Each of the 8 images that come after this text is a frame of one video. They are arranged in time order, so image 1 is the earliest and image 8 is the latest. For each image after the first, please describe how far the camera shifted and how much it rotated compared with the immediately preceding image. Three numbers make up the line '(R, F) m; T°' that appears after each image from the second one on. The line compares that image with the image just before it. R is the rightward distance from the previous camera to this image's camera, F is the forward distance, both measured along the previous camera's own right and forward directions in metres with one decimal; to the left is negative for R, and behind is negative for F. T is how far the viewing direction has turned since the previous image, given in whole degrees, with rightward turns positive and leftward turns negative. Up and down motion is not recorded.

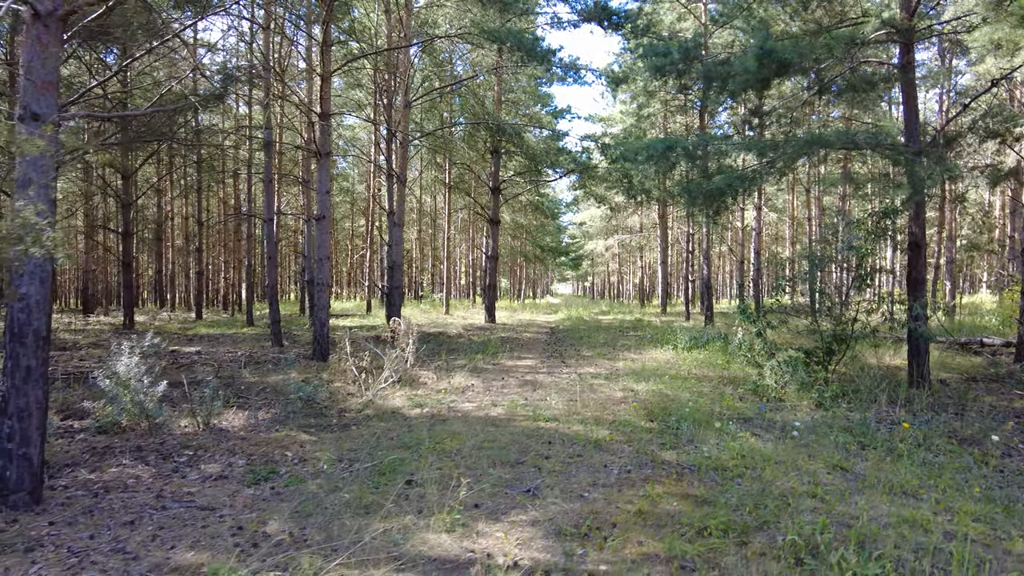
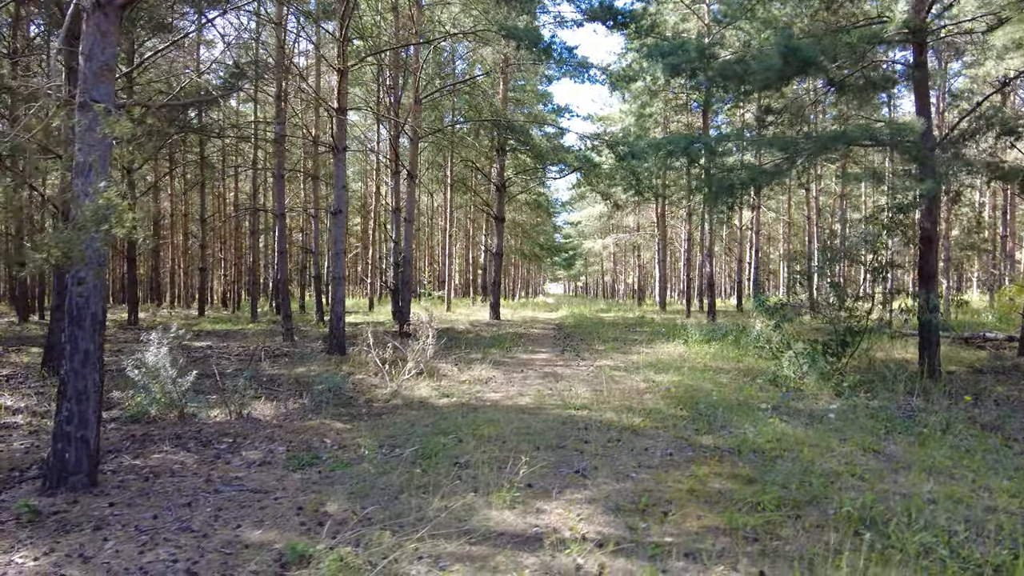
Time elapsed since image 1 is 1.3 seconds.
(-0.4, -0.1) m; +1°
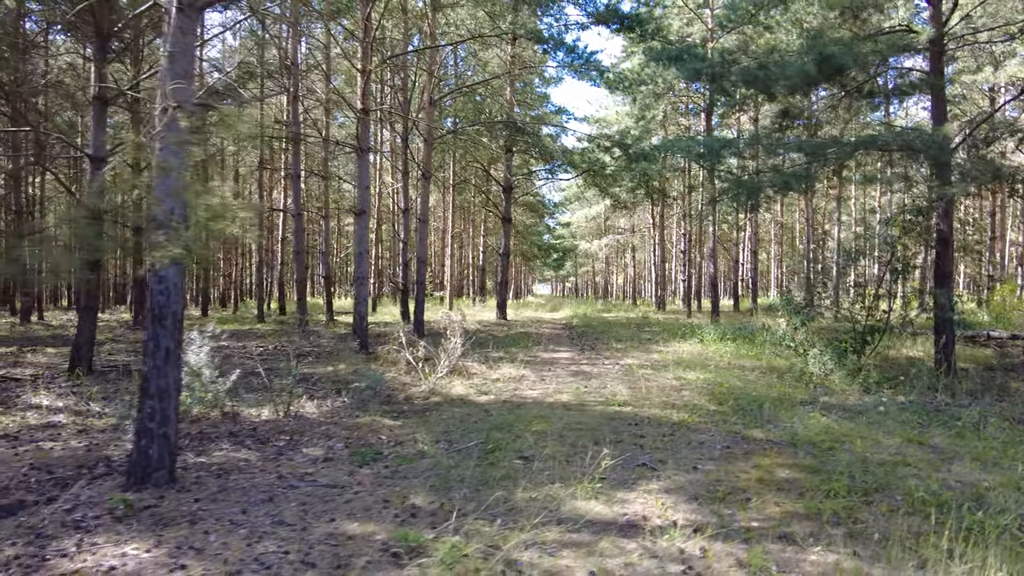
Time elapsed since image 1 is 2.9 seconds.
(-0.6, -0.1) m; +2°
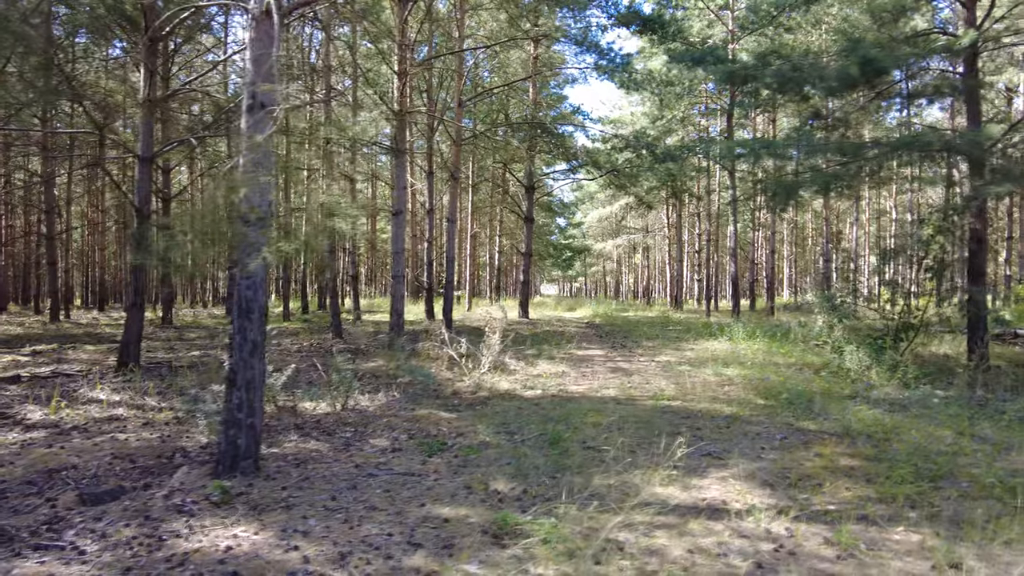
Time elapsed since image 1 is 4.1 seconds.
(-0.5, -0.2) m; 0°
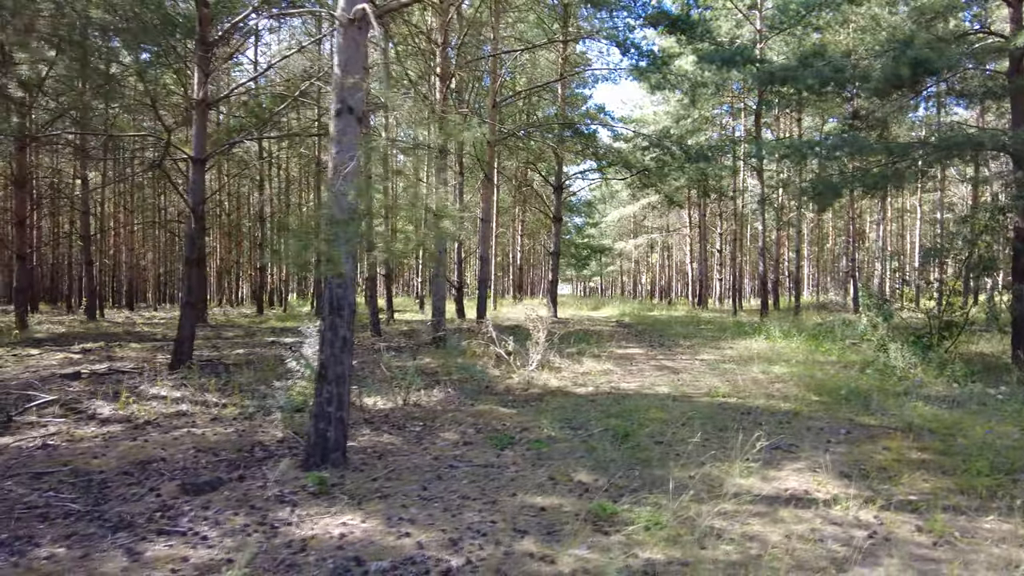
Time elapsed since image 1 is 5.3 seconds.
(-0.5, -0.2) m; -1°
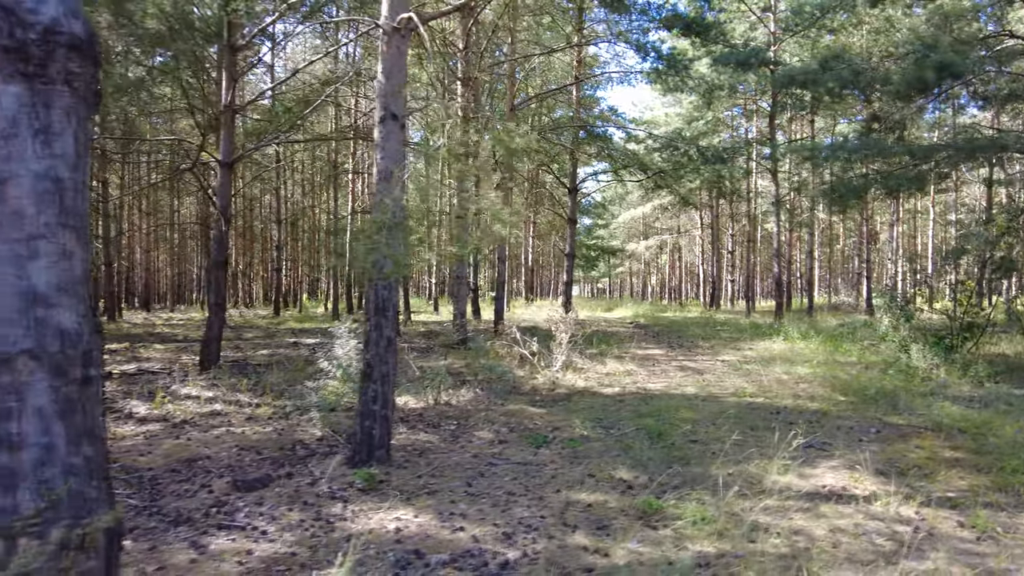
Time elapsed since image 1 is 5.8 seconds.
(-0.3, -0.1) m; 0°
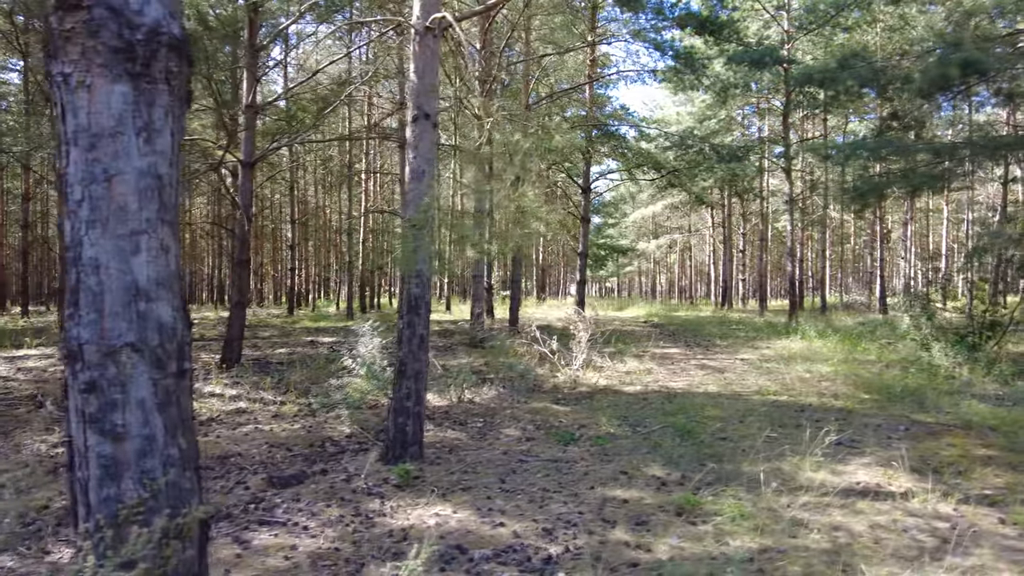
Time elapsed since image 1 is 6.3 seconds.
(-0.2, 0.0) m; -1°
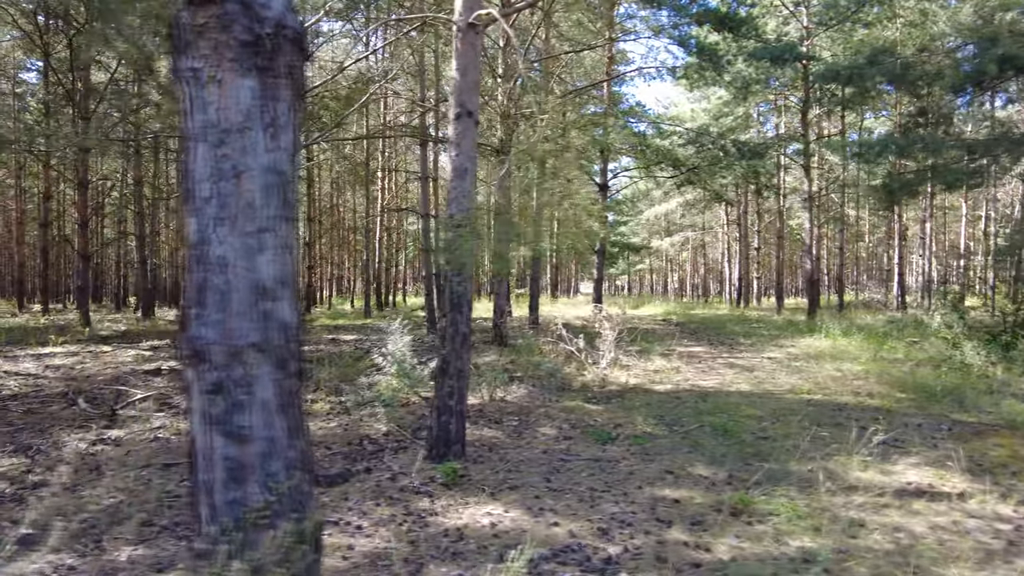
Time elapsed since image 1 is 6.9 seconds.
(-0.3, 0.0) m; -1°
